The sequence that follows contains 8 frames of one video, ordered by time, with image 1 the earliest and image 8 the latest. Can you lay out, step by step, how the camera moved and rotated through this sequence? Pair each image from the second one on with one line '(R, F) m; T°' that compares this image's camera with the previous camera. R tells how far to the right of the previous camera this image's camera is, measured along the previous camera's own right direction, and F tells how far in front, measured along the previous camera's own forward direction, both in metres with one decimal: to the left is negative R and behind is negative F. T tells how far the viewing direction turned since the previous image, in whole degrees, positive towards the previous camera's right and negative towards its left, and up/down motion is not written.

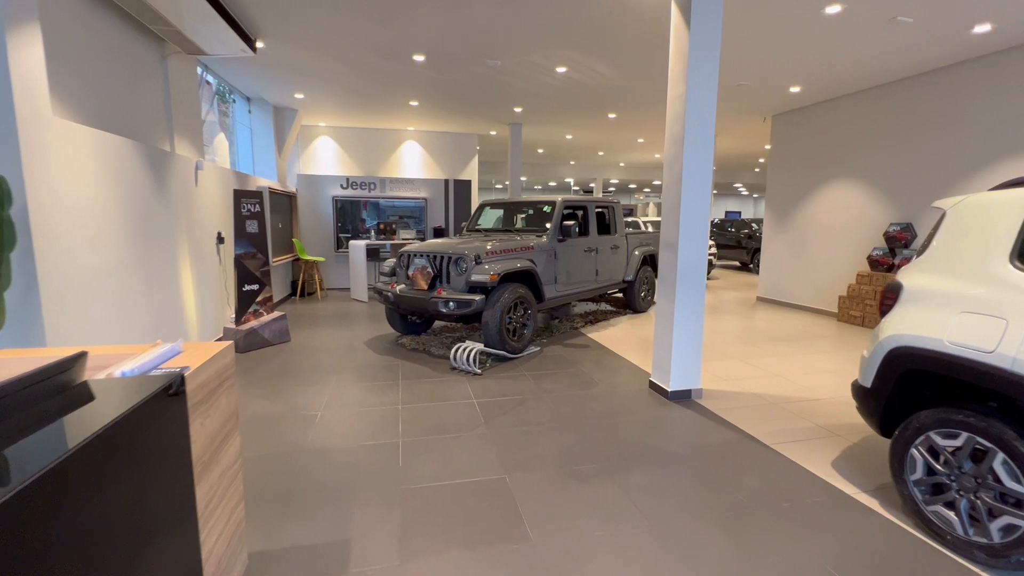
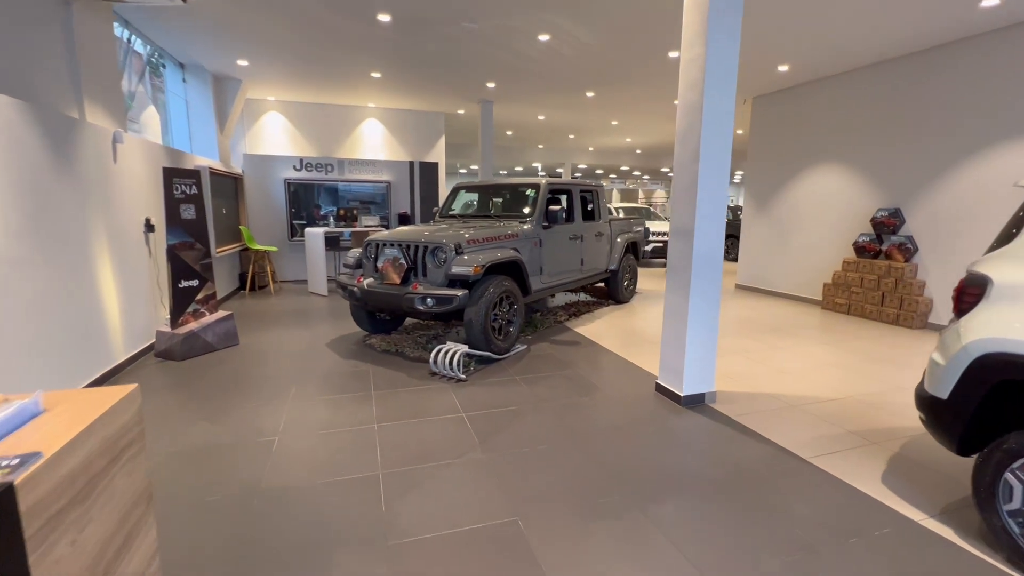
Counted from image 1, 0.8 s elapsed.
(-0.2, +0.5) m; +5°
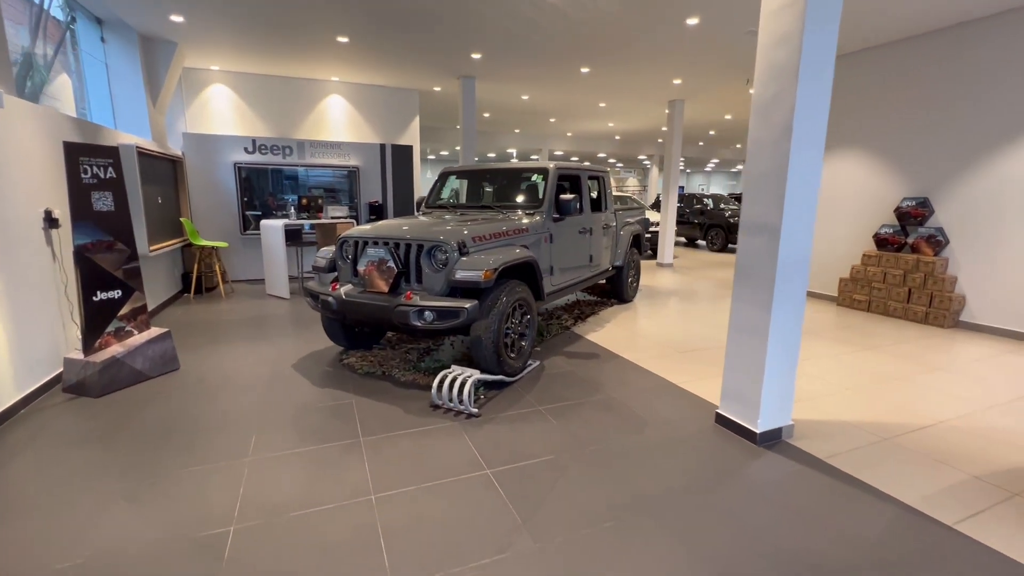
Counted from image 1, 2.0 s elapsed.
(-0.4, +0.8) m; +4°
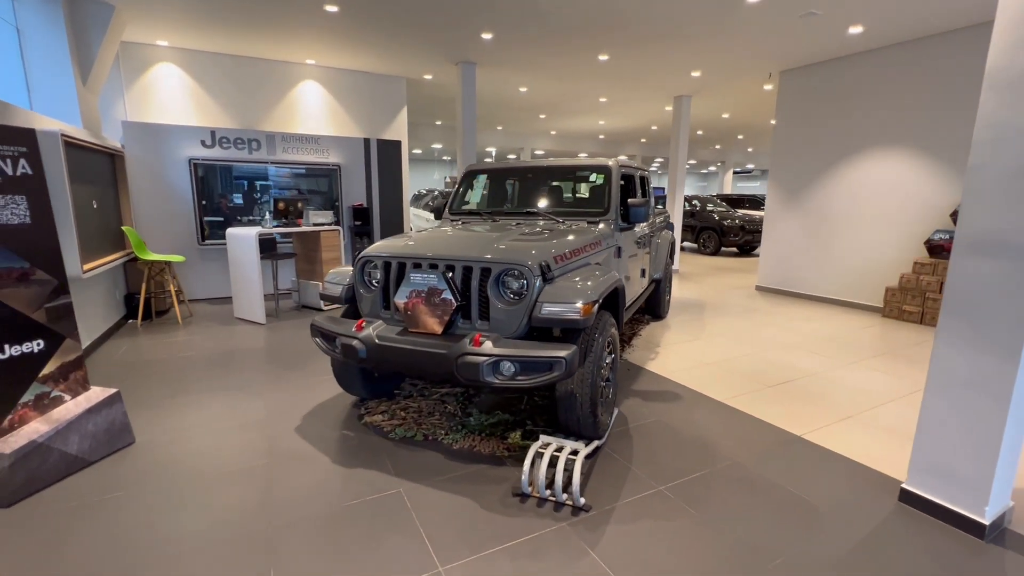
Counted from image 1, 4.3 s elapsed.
(-0.8, +0.9) m; +5°
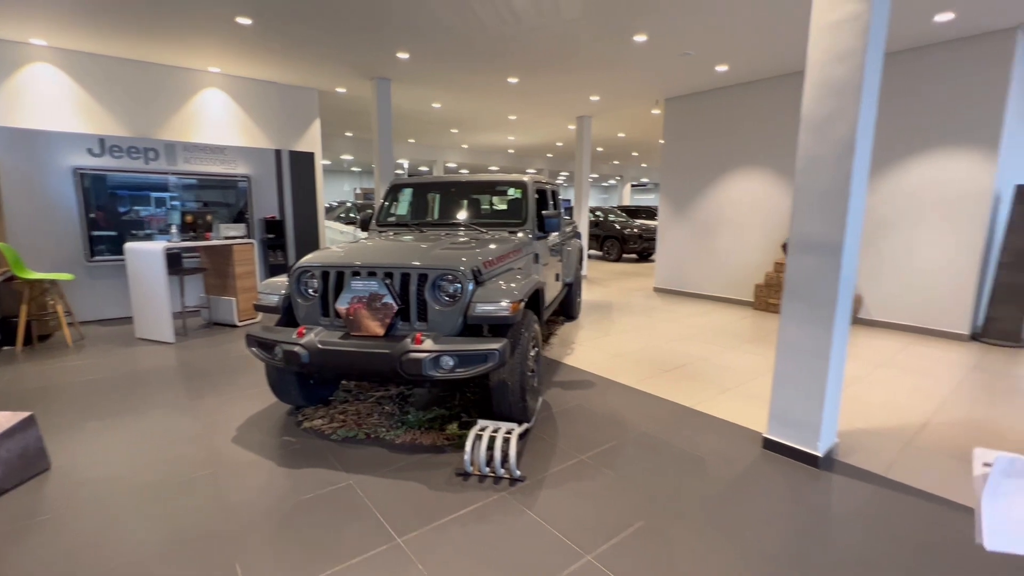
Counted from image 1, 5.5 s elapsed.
(-0.1, -0.3) m; +11°
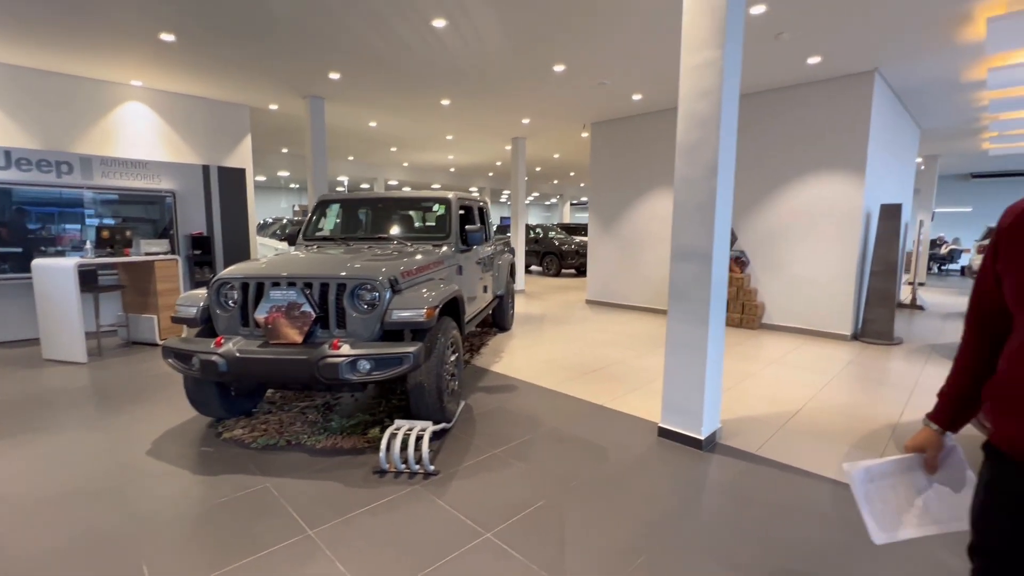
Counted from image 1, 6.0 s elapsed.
(+0.2, -0.2) m; +6°
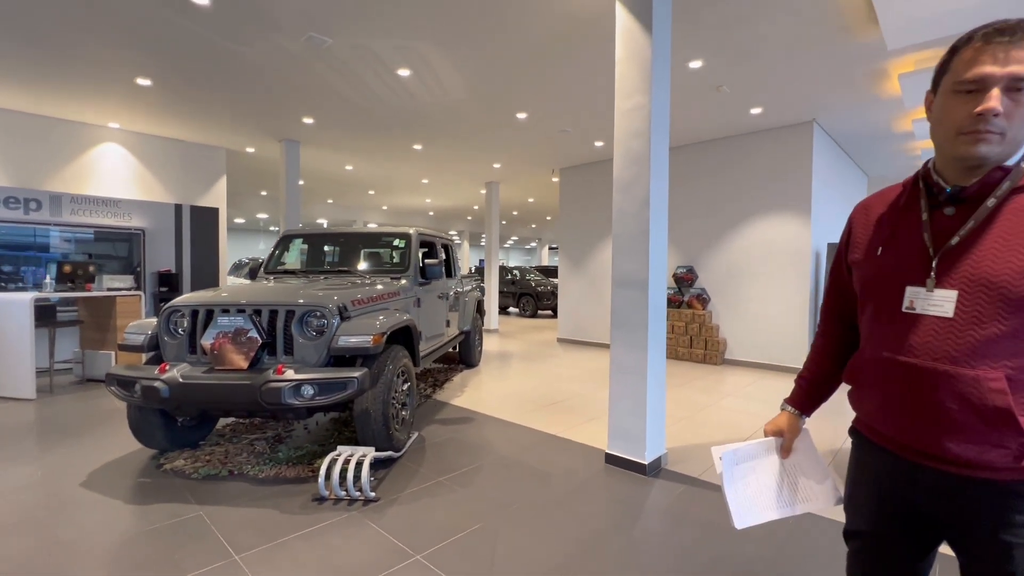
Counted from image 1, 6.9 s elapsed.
(+0.3, -0.1) m; +2°
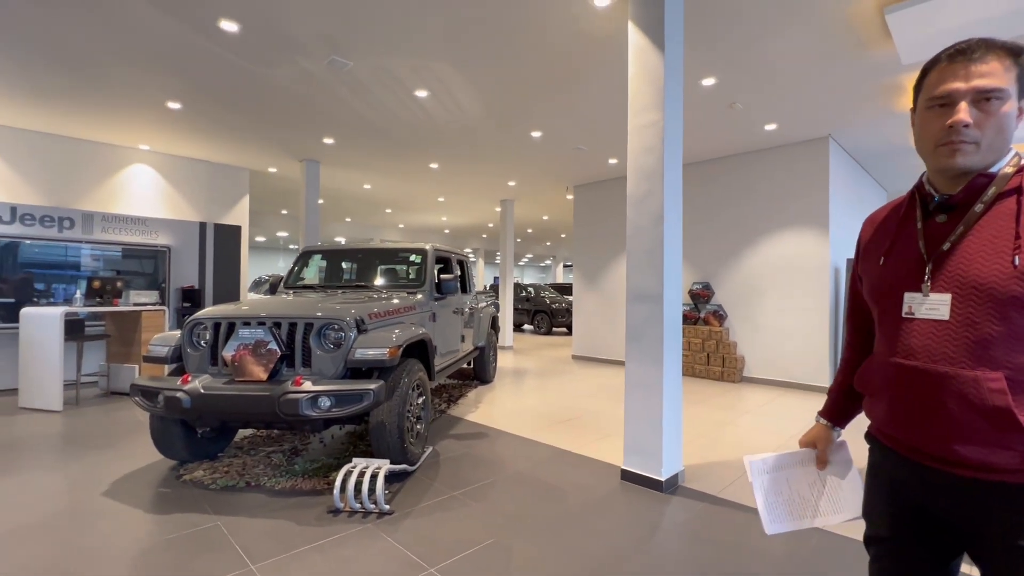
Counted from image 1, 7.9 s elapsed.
(0.0, 0.0) m; -2°
